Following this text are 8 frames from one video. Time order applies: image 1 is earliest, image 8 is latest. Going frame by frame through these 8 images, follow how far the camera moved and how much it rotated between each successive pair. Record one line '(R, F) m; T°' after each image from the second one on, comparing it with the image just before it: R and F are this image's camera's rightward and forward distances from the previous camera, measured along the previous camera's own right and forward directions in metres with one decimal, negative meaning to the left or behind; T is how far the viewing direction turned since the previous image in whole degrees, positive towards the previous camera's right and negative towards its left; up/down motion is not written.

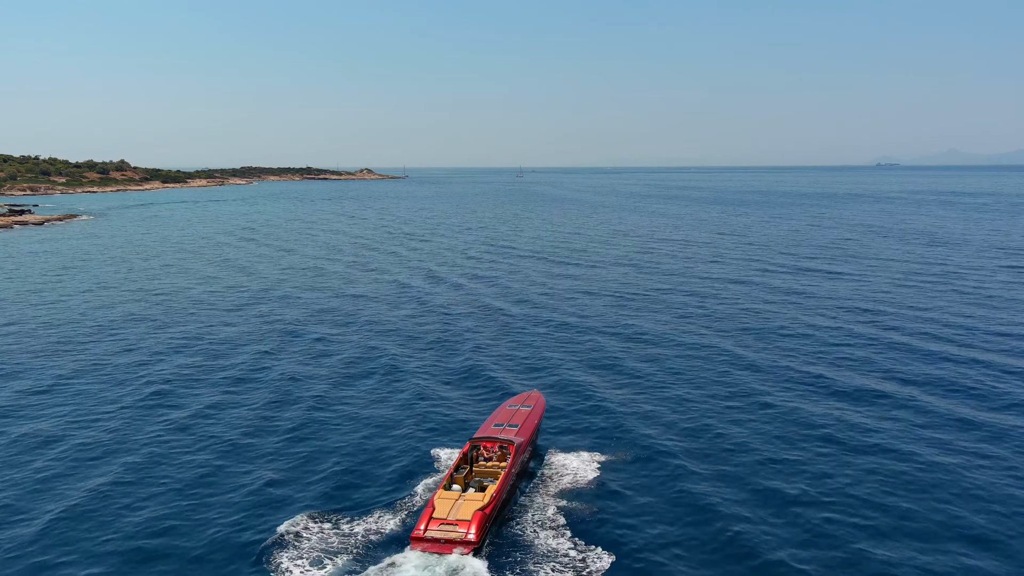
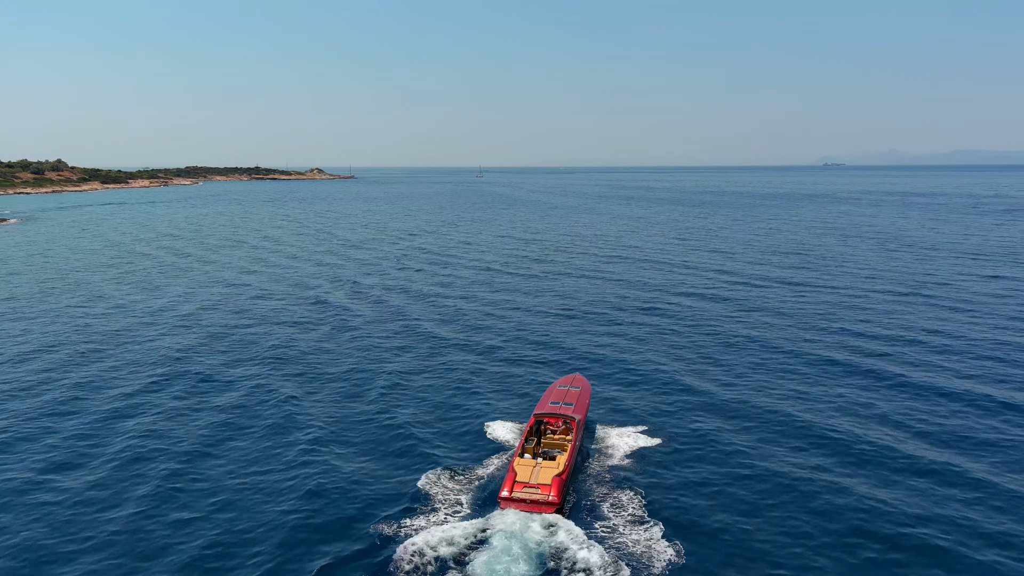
(+0.4, +4.7) m; +3°
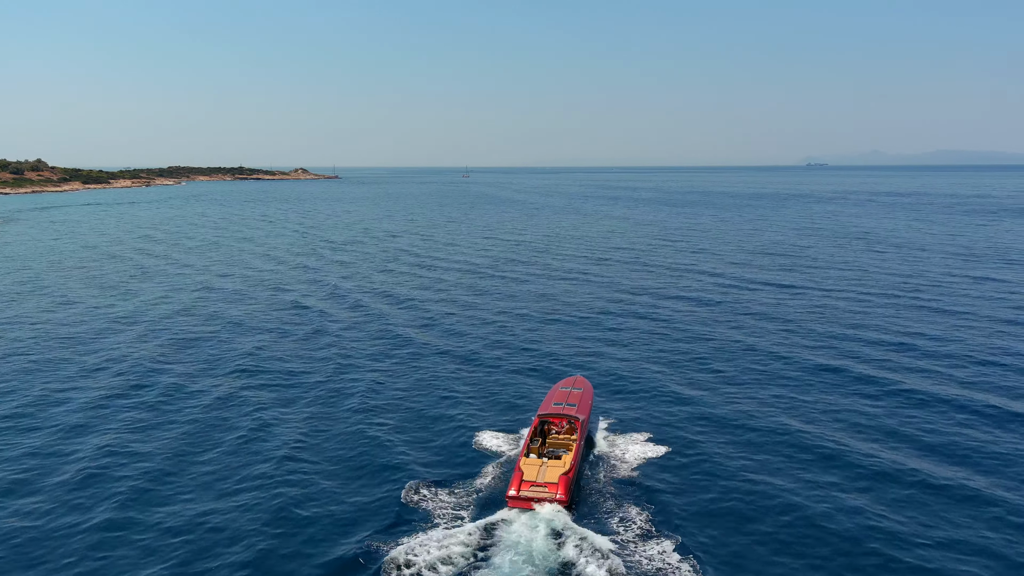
(+1.6, -5.7) m; -8°
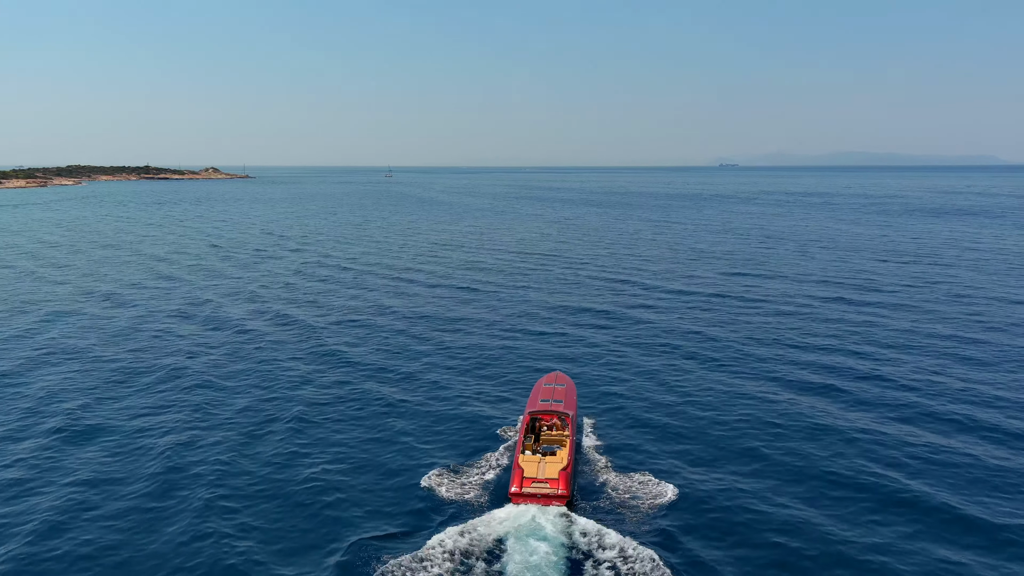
(-0.9, +3.4) m; +5°
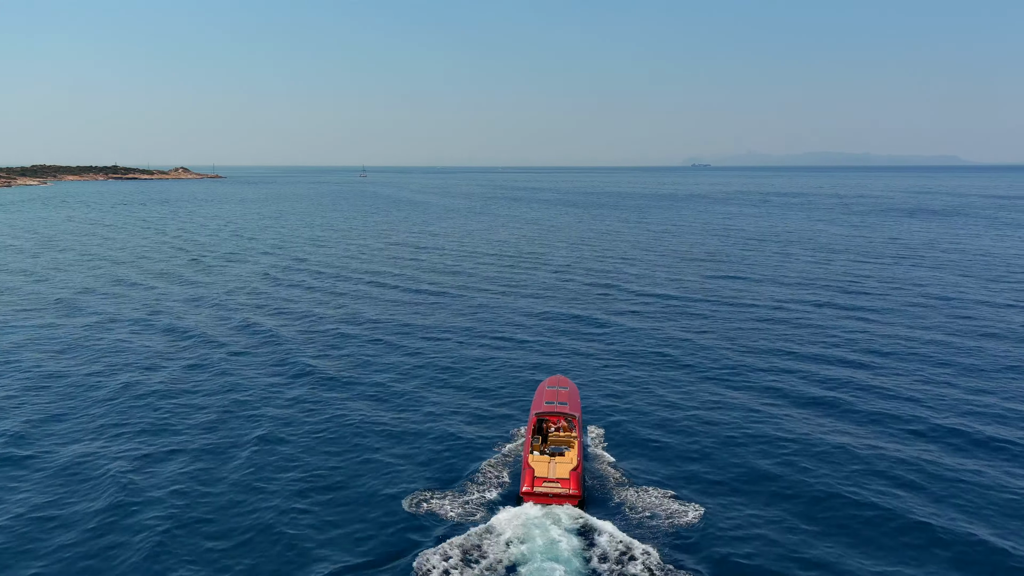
(-4.9, +5.9) m; +2°
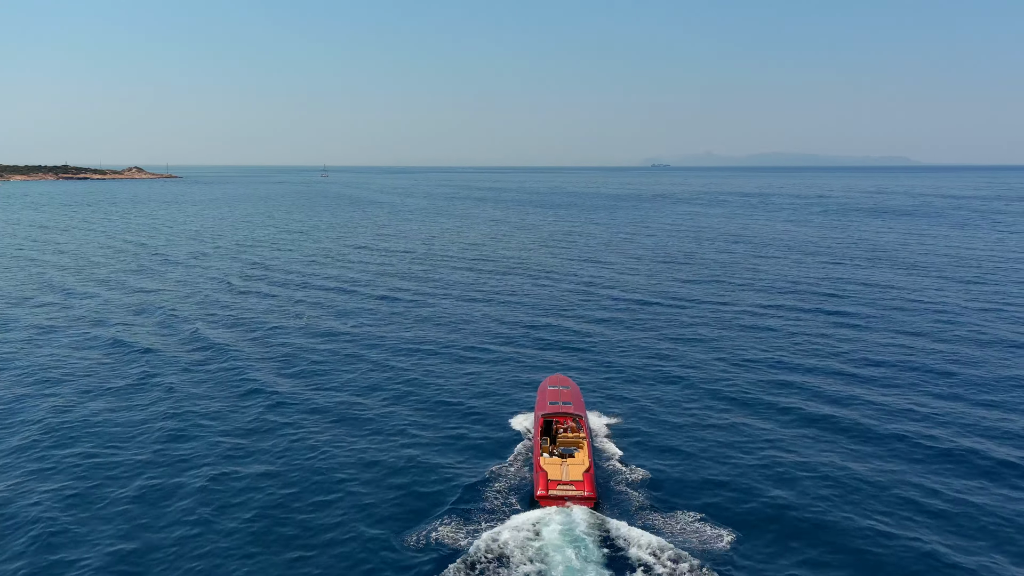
(-10.3, +11.6) m; +4°
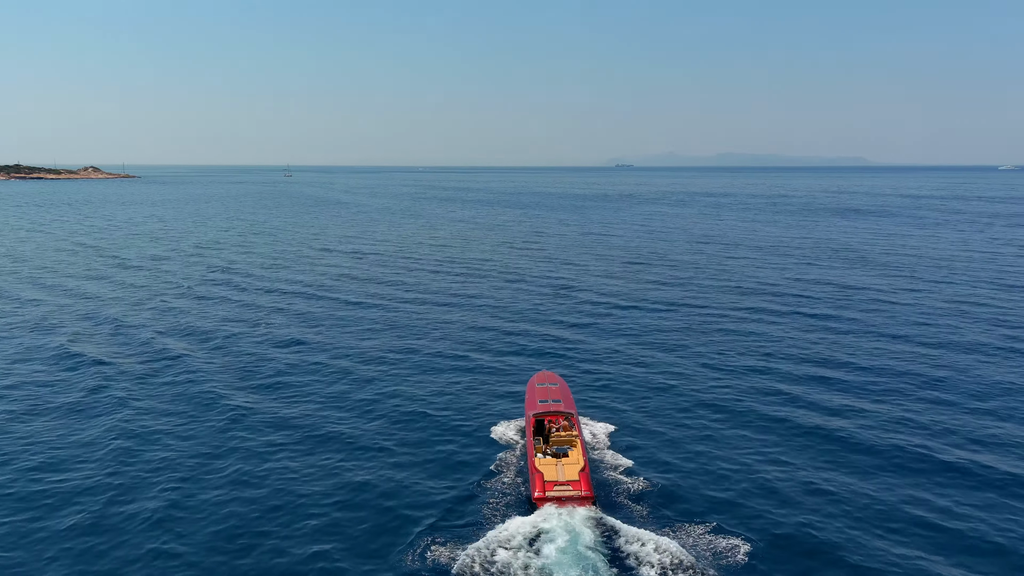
(+15.1, -11.8) m; -8°
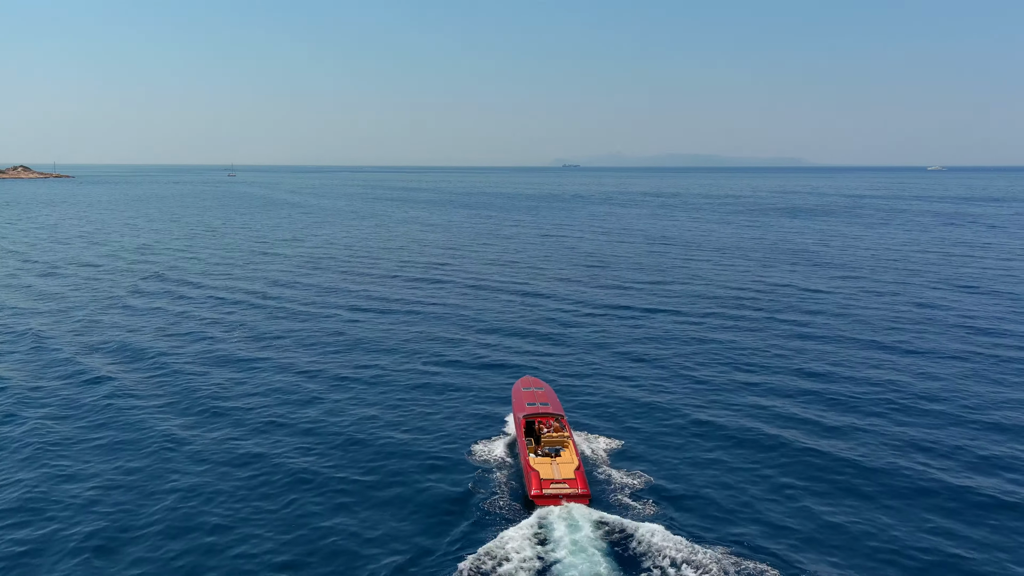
(-1.6, +3.2) m; +4°
